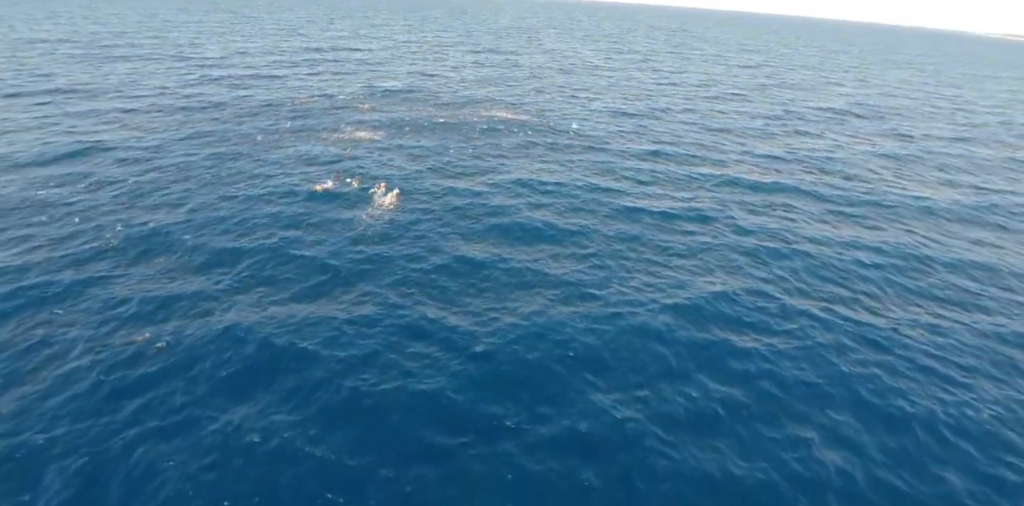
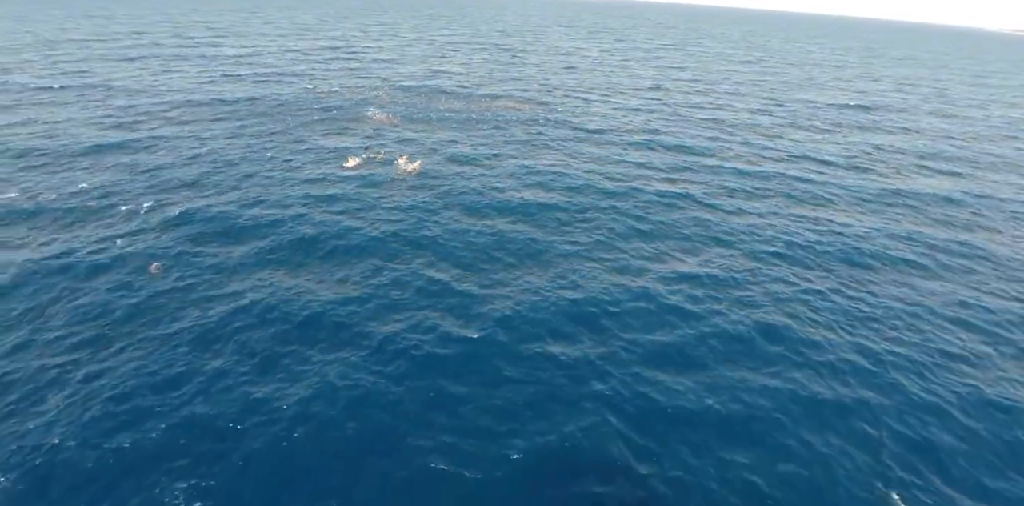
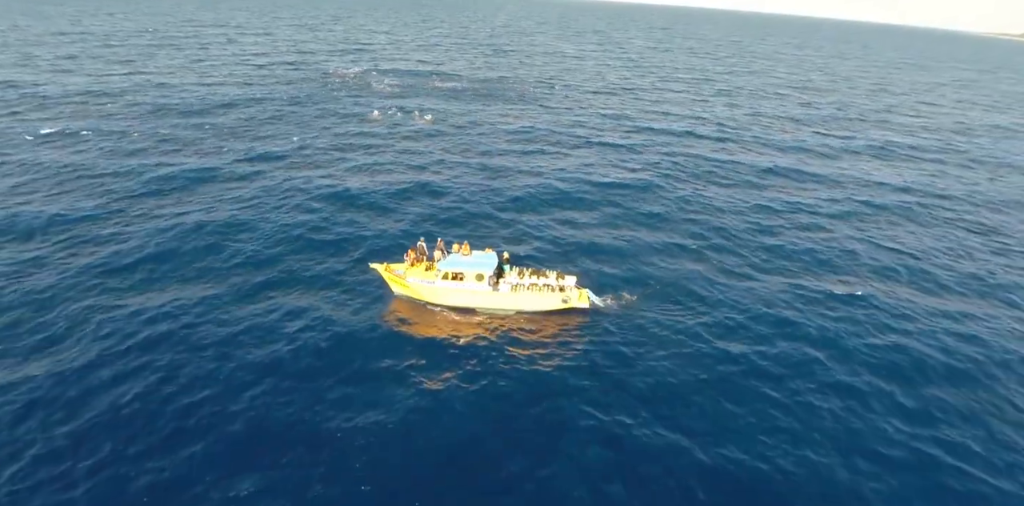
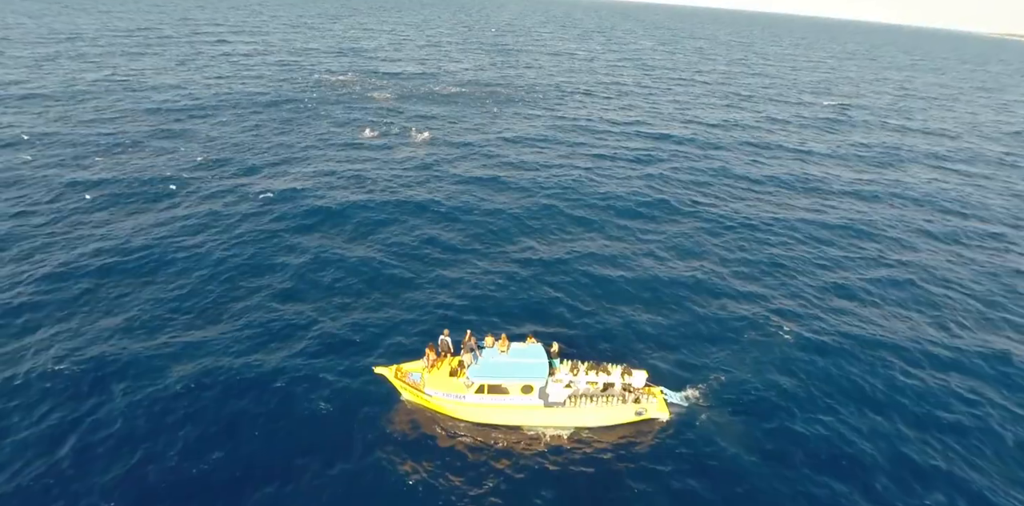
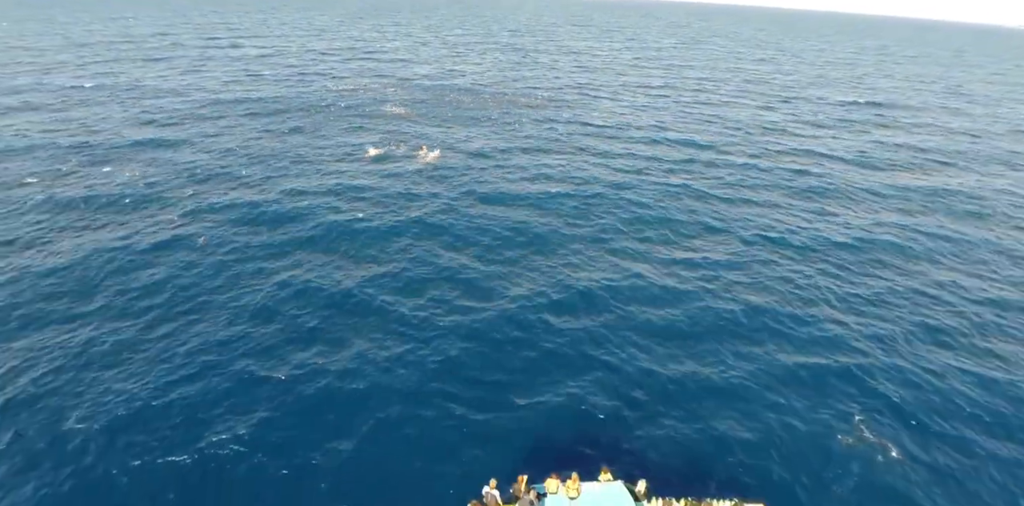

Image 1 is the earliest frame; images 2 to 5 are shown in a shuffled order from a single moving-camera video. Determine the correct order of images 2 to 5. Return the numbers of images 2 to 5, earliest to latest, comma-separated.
2, 5, 4, 3
